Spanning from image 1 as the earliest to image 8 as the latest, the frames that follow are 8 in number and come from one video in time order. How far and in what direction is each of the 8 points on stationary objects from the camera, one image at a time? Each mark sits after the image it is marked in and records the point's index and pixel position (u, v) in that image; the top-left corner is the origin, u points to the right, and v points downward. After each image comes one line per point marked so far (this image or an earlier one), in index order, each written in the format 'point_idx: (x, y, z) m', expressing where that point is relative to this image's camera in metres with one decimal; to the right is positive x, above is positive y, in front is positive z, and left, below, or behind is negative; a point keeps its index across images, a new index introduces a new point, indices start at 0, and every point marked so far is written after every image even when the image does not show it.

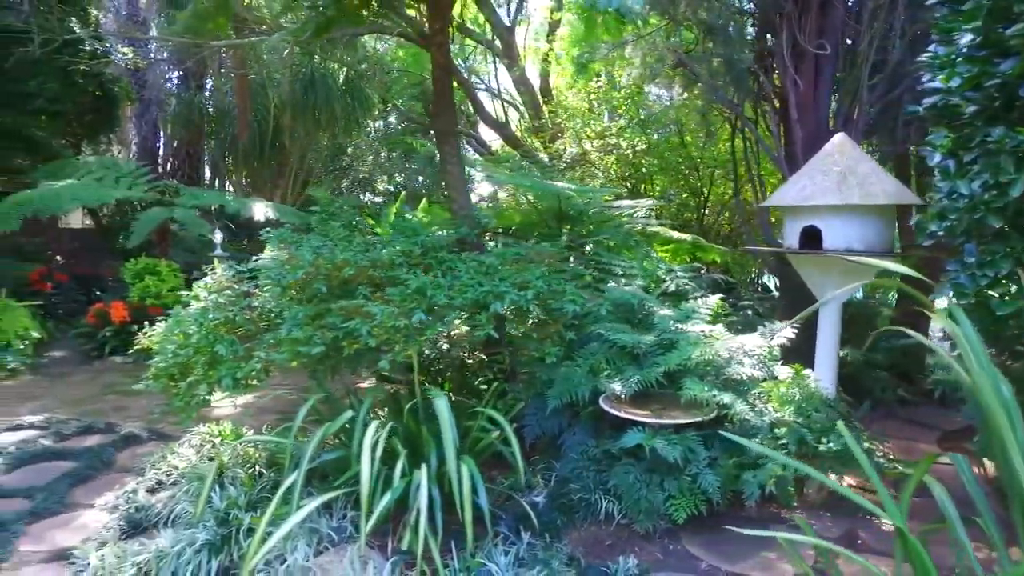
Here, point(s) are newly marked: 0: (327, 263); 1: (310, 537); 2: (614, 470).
0: (-0.8, +0.1, +2.9) m
1: (-0.8, -1.0, +2.5) m
2: (+0.5, -0.8, +3.0) m
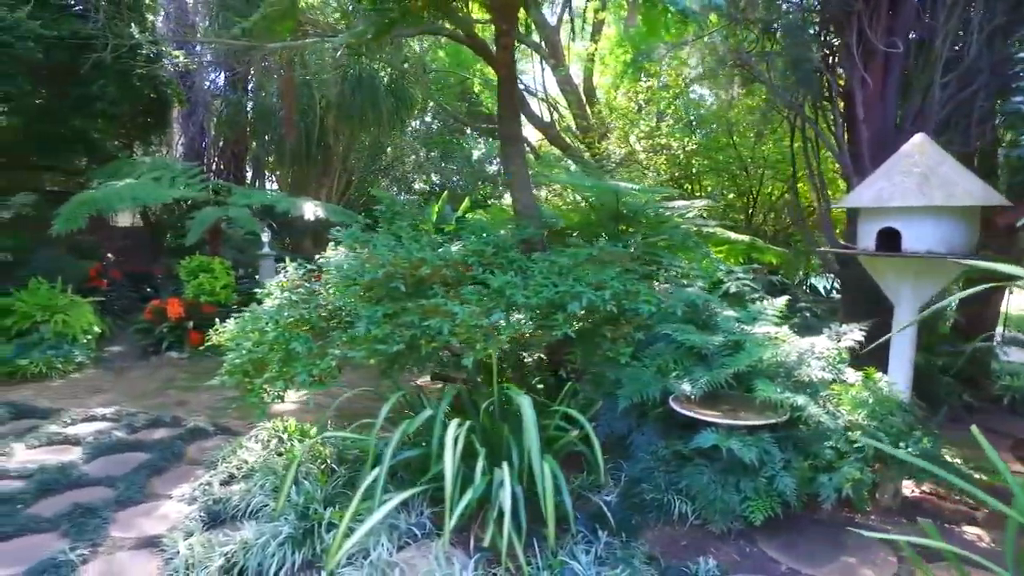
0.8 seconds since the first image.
0: (-0.5, +0.1, +3.0) m
1: (-0.5, -1.0, +2.6) m
2: (+0.8, -0.8, +3.0) m
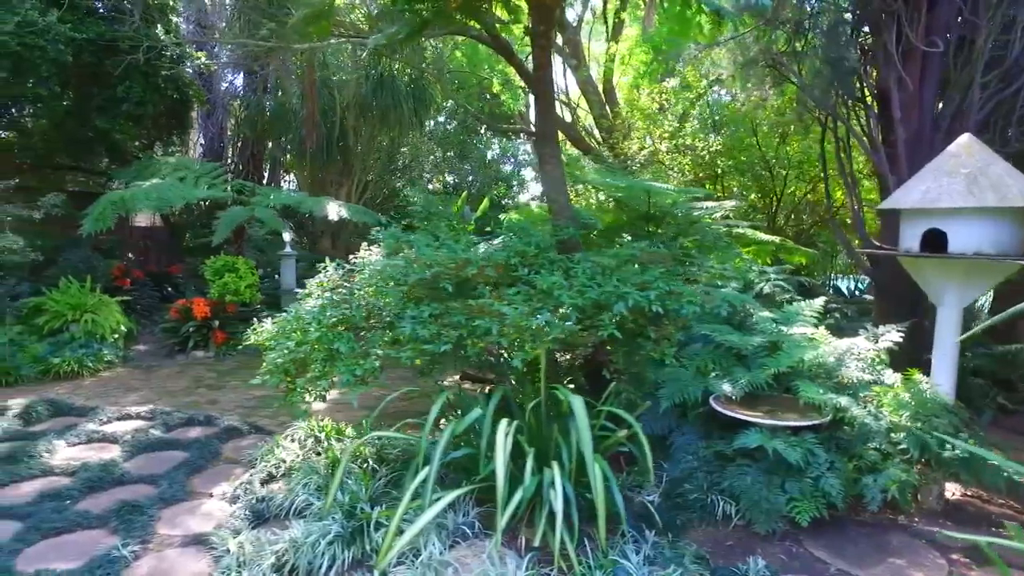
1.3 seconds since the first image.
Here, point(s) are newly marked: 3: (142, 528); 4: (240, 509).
0: (-0.3, +0.1, +3.0) m
1: (-0.3, -1.0, +2.6) m
2: (+1.0, -0.8, +3.0) m
3: (-1.7, -1.1, +2.9) m
4: (-1.3, -1.0, +3.1) m
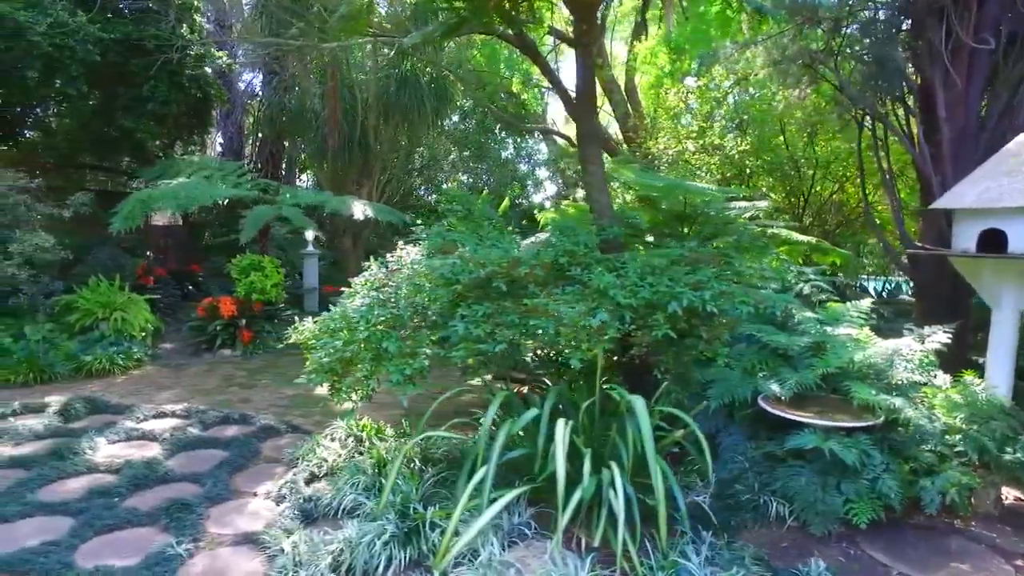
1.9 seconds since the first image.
0: (0.0, +0.1, +3.0) m
1: (-0.1, -1.0, +2.6) m
2: (+1.2, -0.8, +2.9) m
3: (-1.4, -1.1, +2.9) m
4: (-1.1, -1.0, +3.1) m
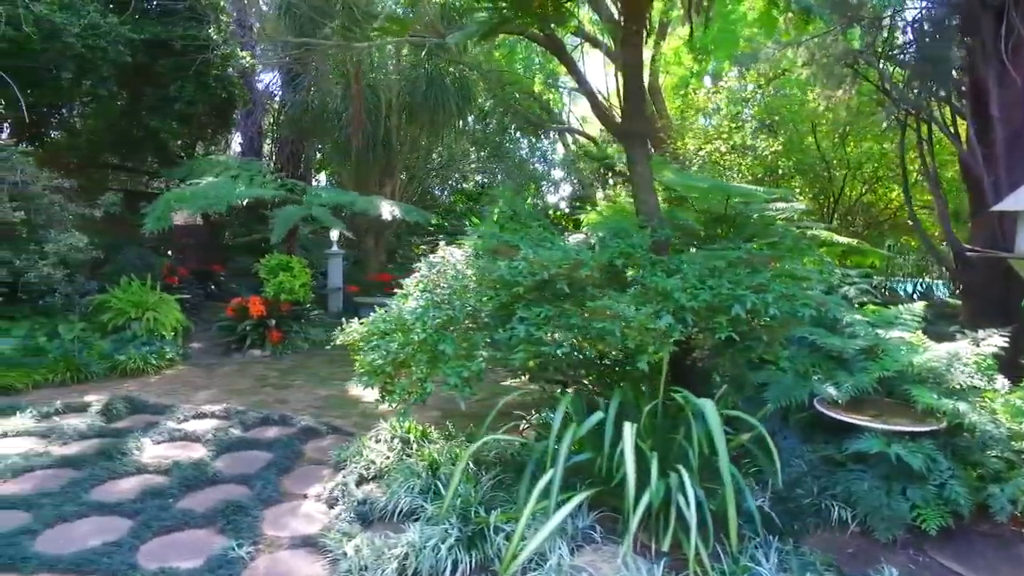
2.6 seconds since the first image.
0: (+0.2, +0.1, +3.0) m
1: (+0.2, -1.0, +2.5) m
2: (+1.5, -0.8, +2.9) m
3: (-1.2, -1.1, +2.9) m
4: (-0.8, -1.0, +3.0) m
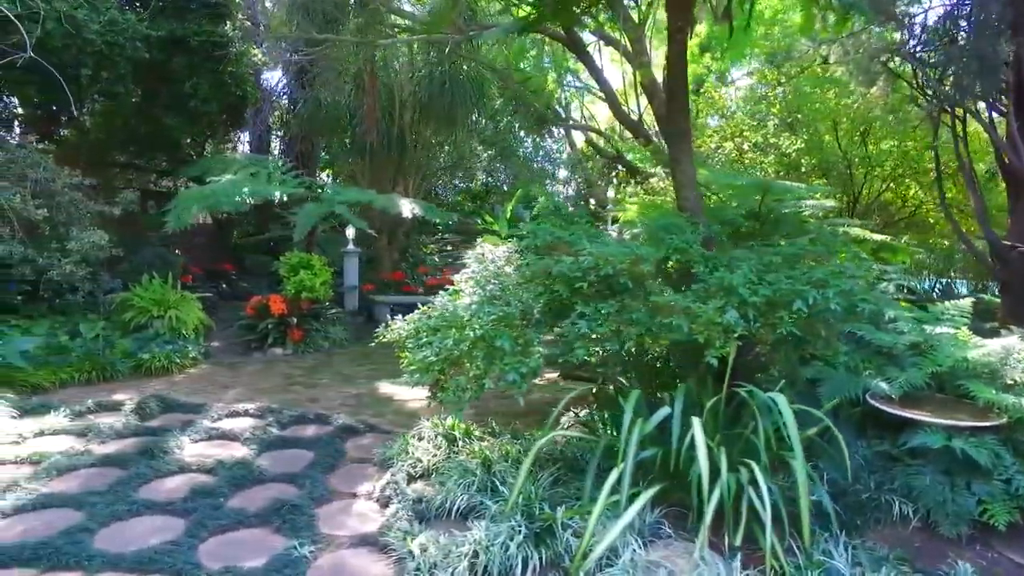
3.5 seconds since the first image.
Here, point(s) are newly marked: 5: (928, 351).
0: (+0.5, +0.1, +2.9) m
1: (+0.5, -1.0, +2.5) m
2: (+1.7, -0.8, +2.9) m
3: (-0.9, -1.1, +2.9) m
4: (-0.5, -1.0, +3.0) m
5: (+2.2, -0.3, +3.4) m
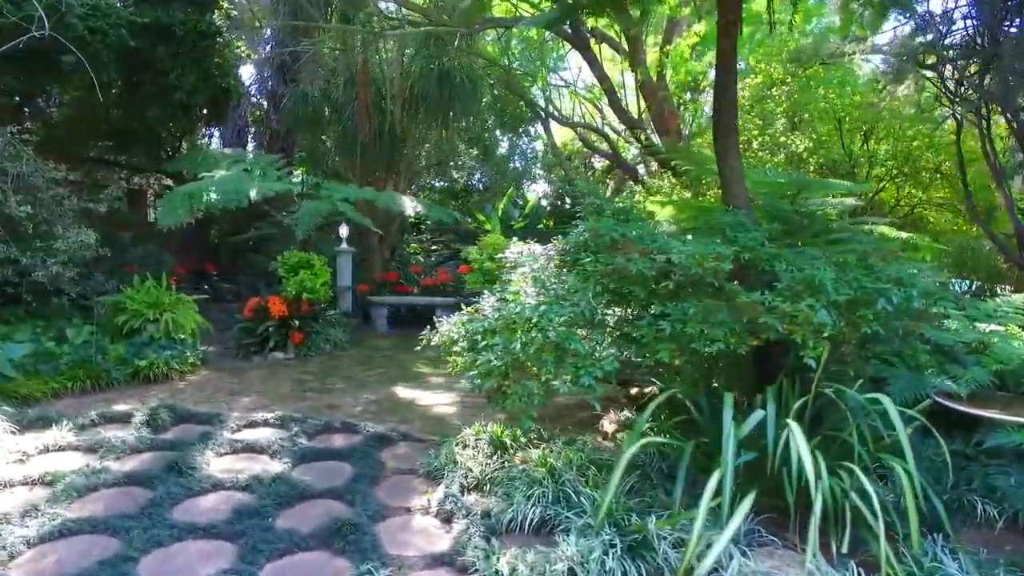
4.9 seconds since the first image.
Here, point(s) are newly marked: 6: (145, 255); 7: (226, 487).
0: (+0.8, +0.1, +2.8) m
1: (+0.8, -0.9, +2.4) m
2: (+2.1, -0.8, +2.8) m
3: (-0.6, -1.1, +2.7) m
4: (-0.2, -1.0, +2.8) m
5: (+2.5, -0.3, +3.4) m
6: (-3.9, +0.4, +6.8) m
7: (-1.4, -1.0, +3.2) m
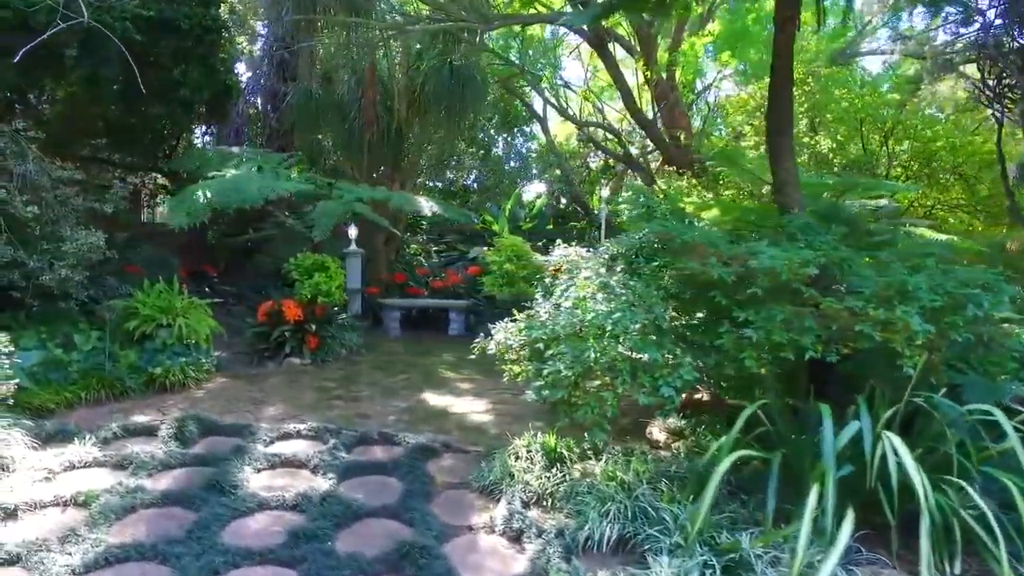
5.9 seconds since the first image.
0: (+1.1, +0.1, +2.7) m
1: (+1.2, -1.0, +2.3) m
2: (+2.4, -0.8, +2.8) m
3: (-0.3, -1.1, +2.5) m
4: (+0.1, -1.1, +2.7) m
5: (+2.8, -0.3, +3.3) m
6: (-3.7, +0.3, +6.5) m
7: (-1.1, -1.0, +3.0) m
